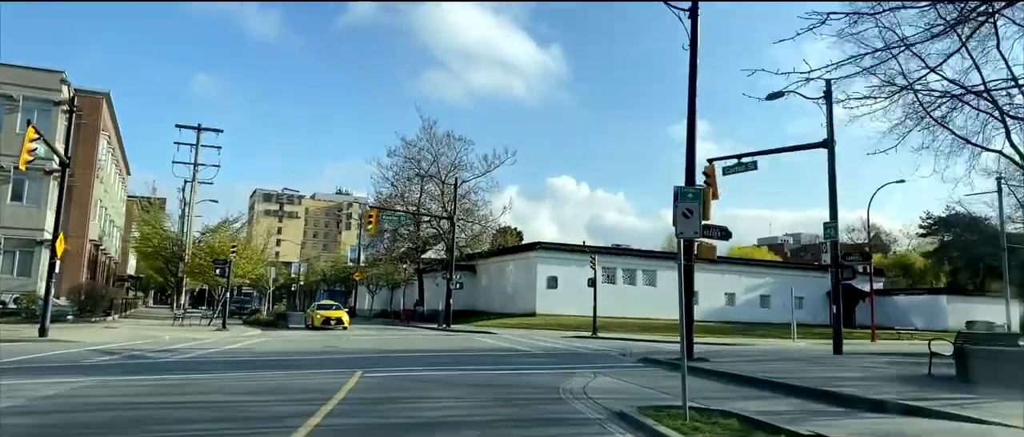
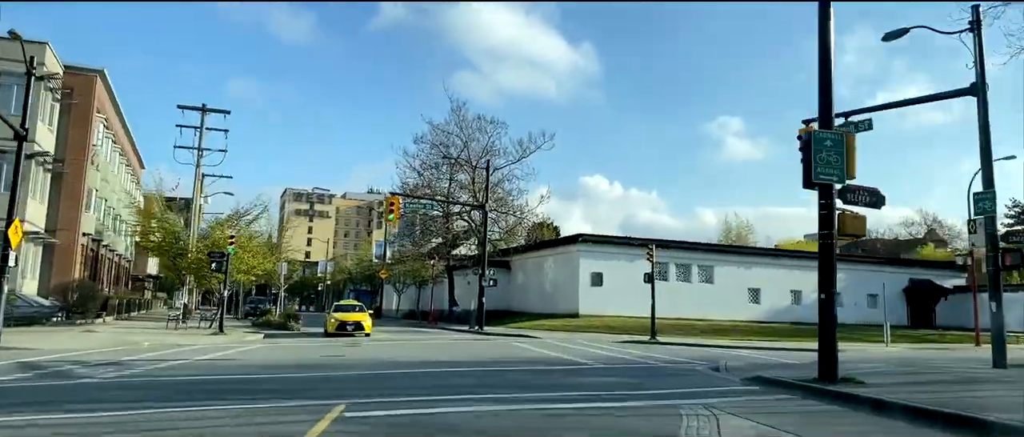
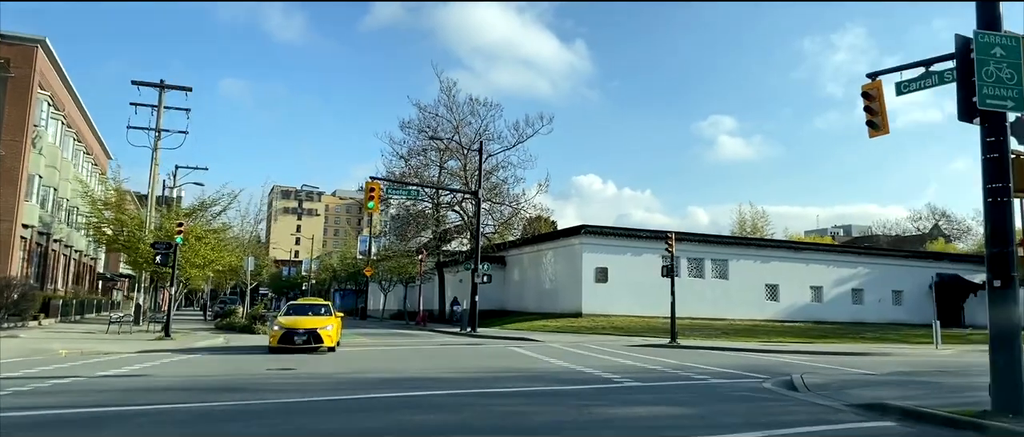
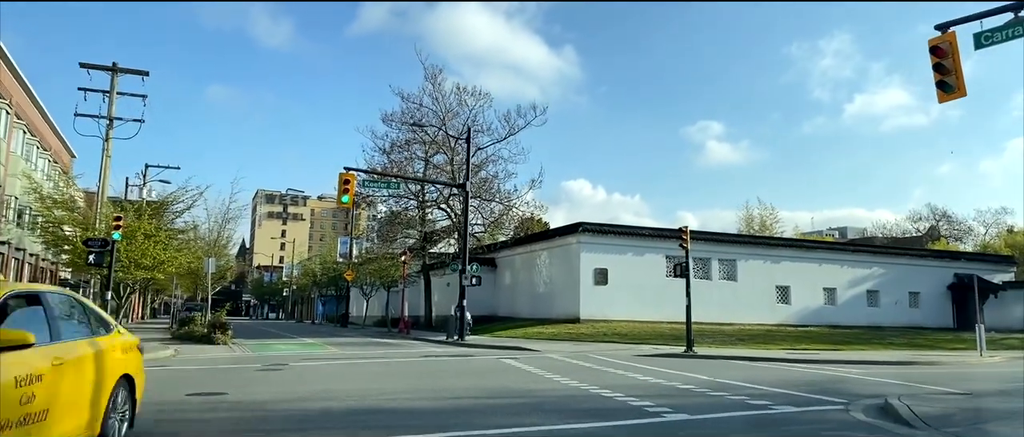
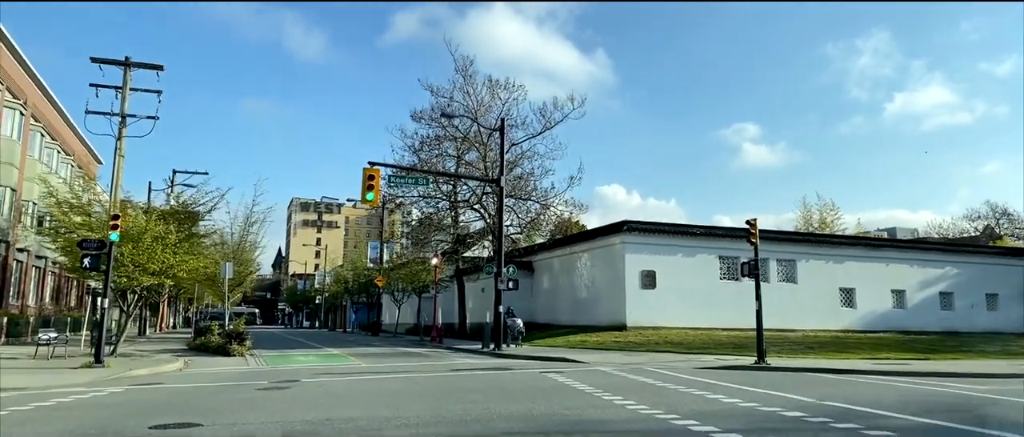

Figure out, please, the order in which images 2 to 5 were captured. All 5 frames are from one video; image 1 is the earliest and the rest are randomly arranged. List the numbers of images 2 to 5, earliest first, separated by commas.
2, 3, 4, 5
